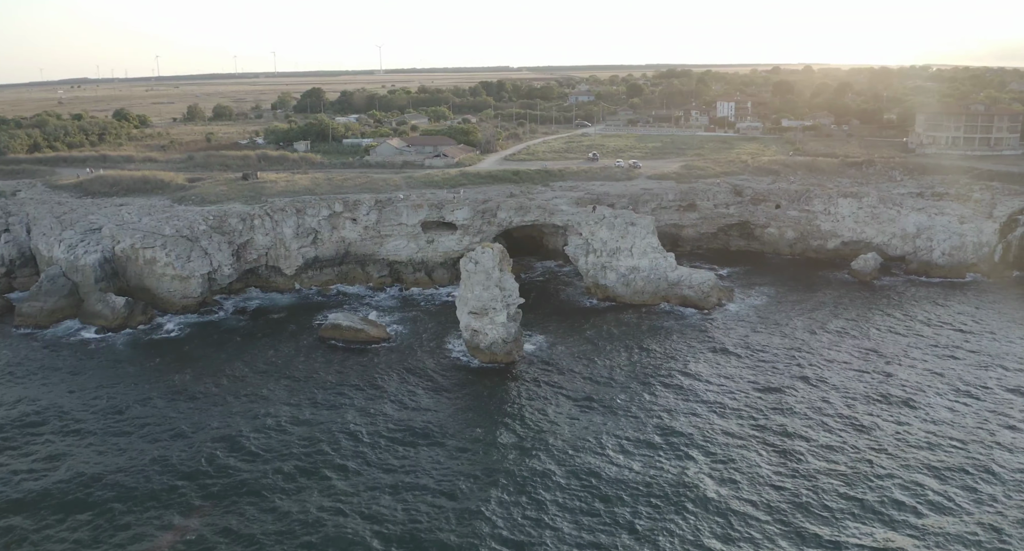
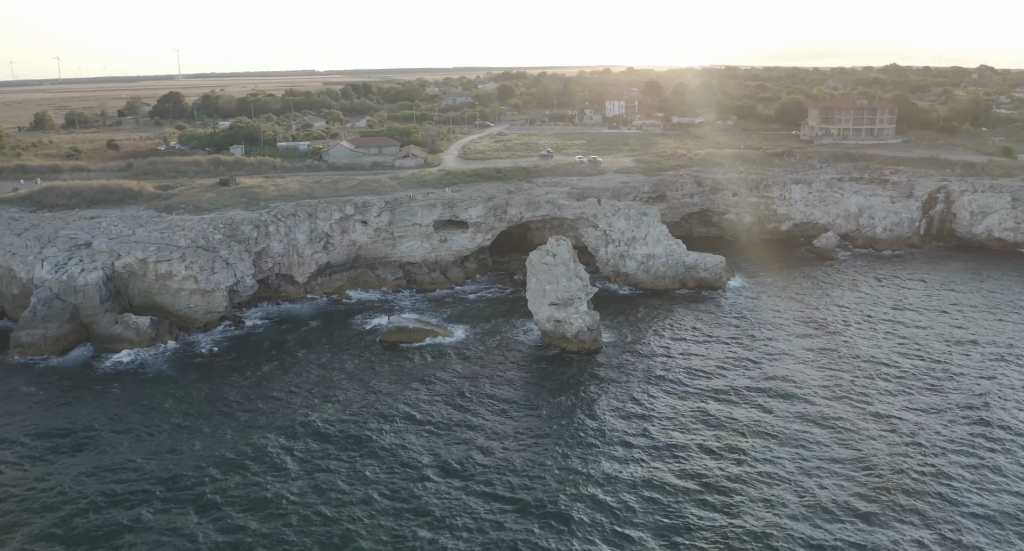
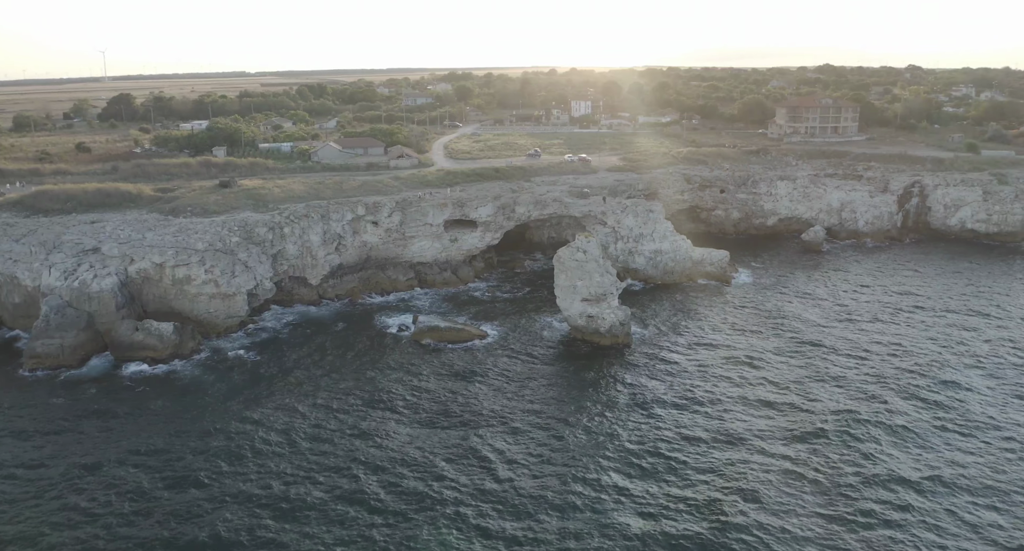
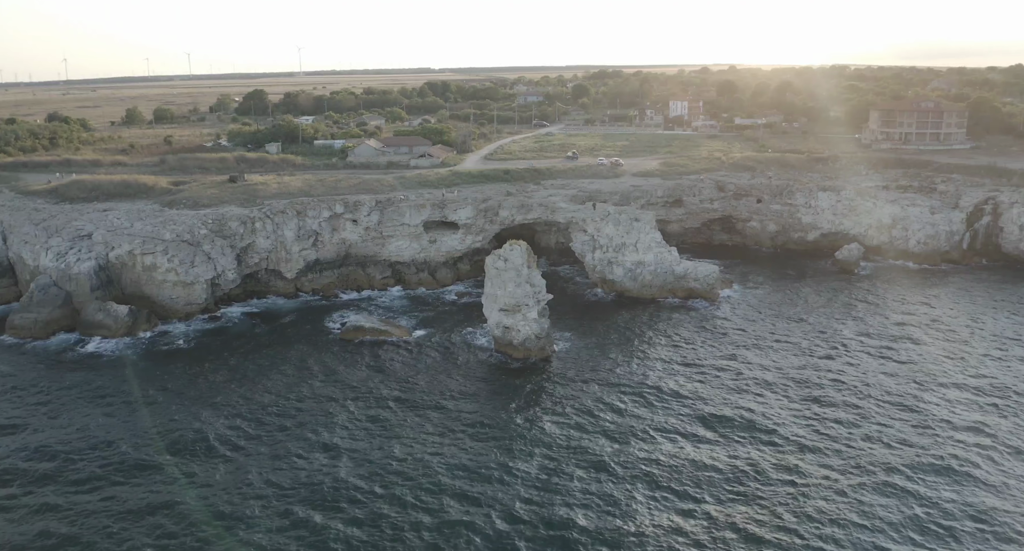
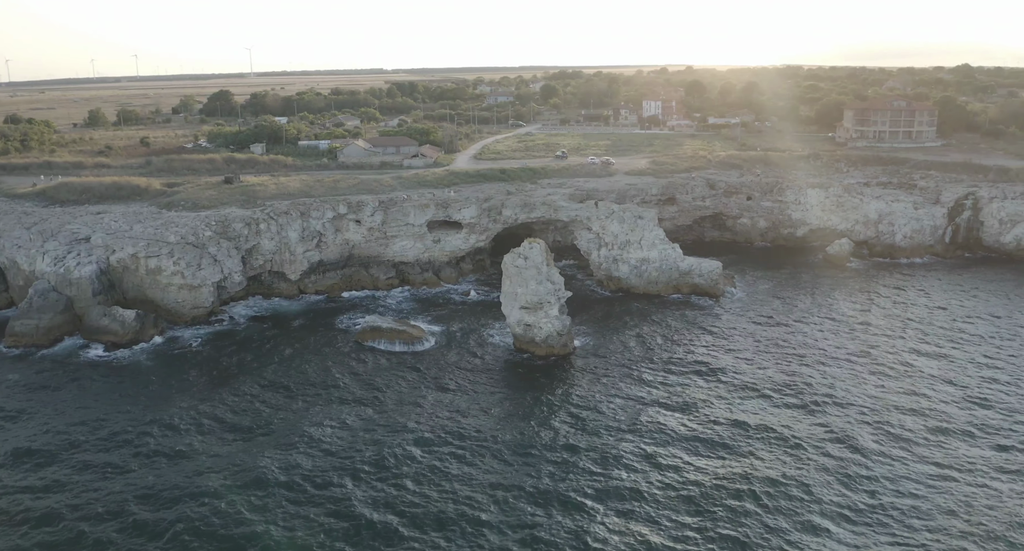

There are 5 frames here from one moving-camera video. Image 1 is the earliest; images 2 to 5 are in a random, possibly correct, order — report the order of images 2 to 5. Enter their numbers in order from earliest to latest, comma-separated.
4, 5, 2, 3
